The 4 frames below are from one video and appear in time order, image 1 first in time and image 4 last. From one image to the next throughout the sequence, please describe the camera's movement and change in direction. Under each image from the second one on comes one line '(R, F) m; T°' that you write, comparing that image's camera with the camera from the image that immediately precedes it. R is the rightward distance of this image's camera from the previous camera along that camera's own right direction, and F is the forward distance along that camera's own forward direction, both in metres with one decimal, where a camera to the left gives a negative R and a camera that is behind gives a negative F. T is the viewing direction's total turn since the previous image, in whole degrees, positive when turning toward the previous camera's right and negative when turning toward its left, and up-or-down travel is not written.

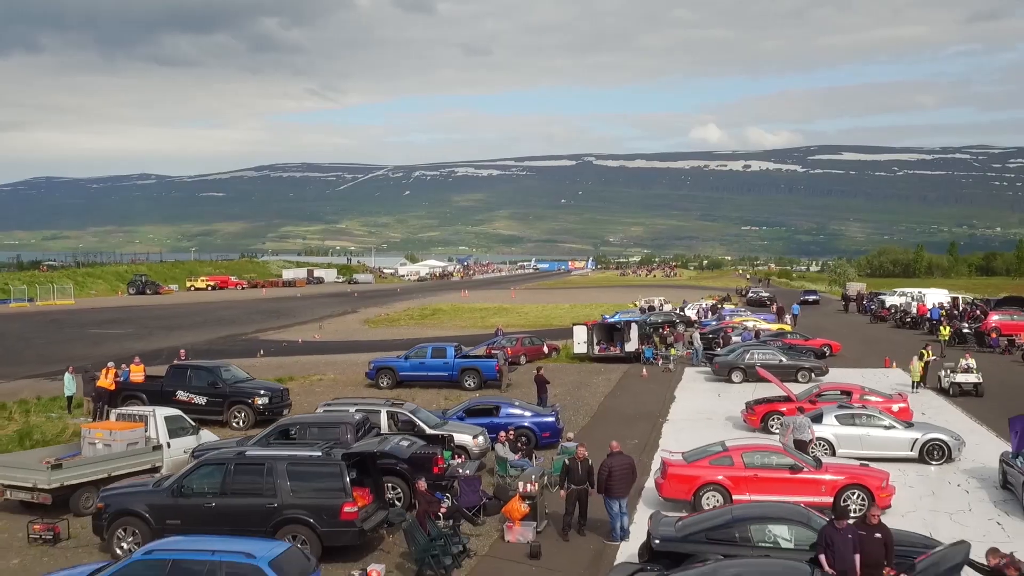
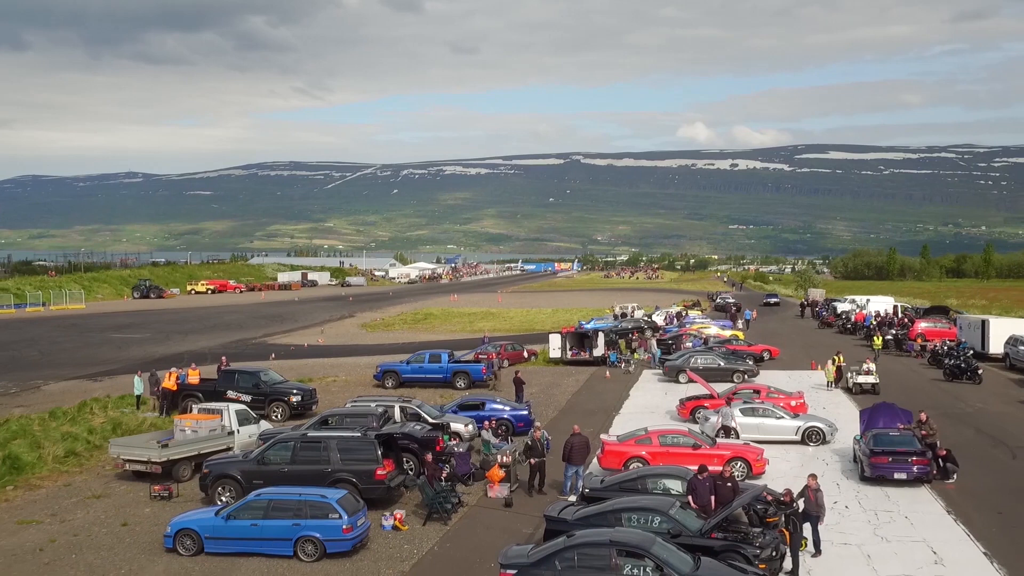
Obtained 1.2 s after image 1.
(+0.1, -5.3) m; +1°
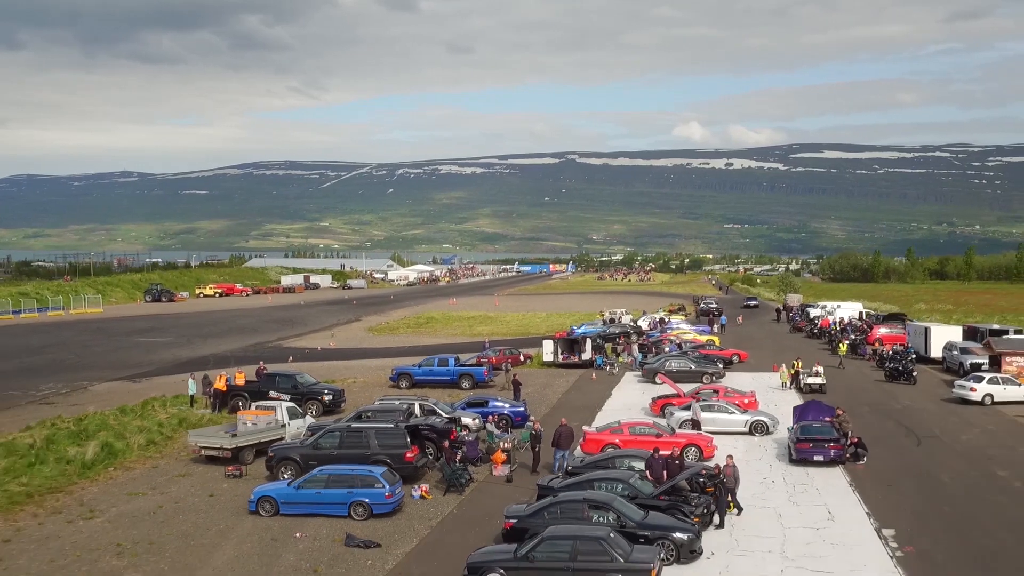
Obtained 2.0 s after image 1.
(-0.1, -4.7) m; 0°
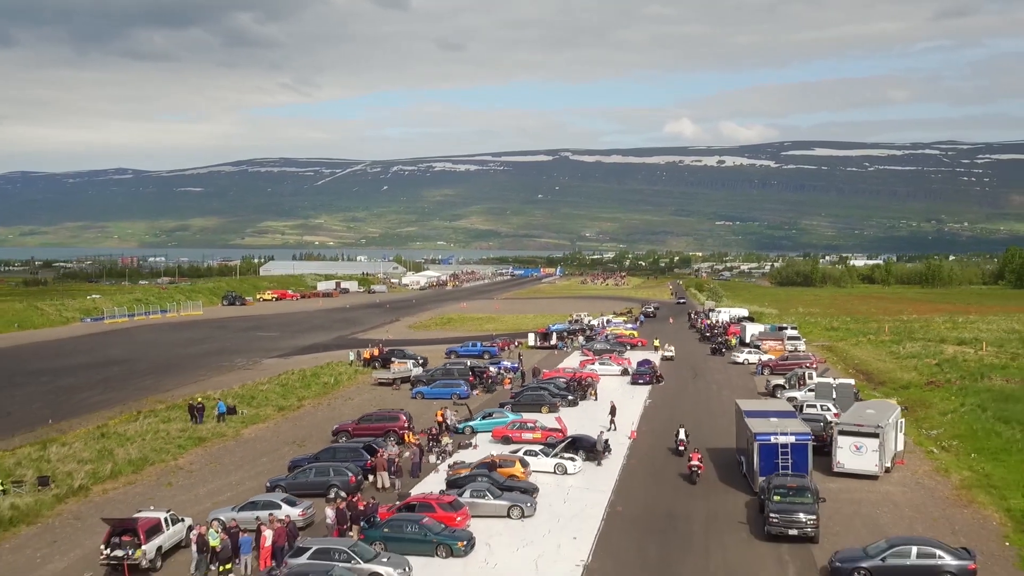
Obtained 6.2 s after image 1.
(-0.3, -31.3) m; 0°
